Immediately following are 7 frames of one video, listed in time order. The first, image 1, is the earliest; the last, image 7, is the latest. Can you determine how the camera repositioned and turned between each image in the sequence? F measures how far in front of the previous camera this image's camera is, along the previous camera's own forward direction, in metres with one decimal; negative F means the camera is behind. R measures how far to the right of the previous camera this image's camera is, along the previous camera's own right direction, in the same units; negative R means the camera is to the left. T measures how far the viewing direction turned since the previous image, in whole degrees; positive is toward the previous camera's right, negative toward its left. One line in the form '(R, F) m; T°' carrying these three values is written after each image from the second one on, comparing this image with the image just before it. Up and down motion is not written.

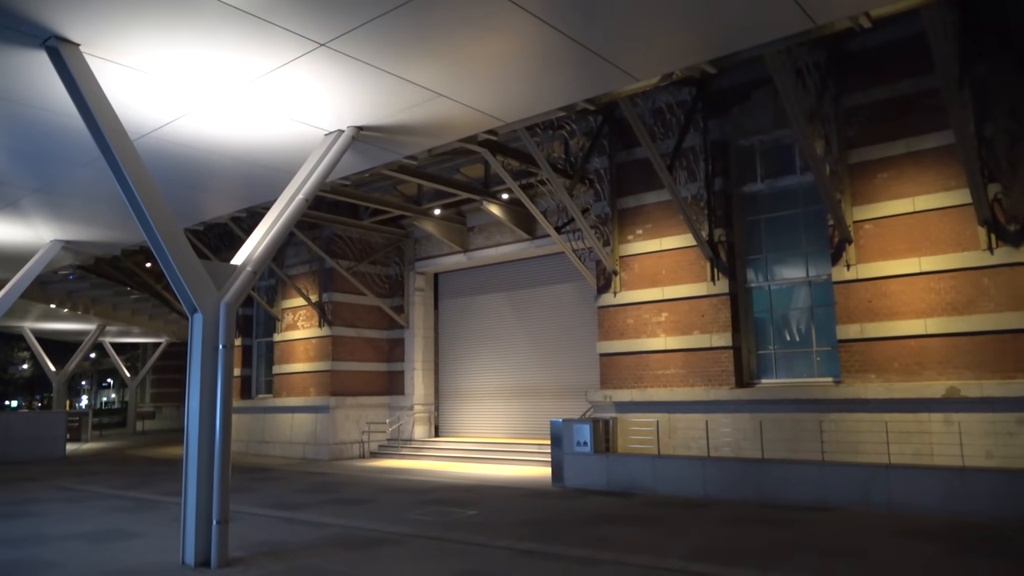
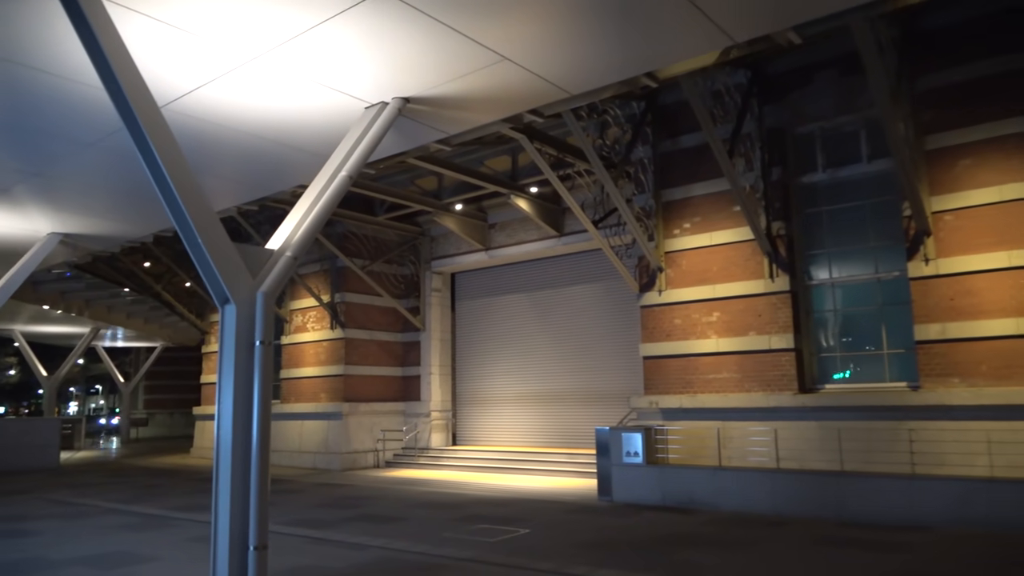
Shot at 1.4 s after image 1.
(-0.8, +1.0) m; +1°
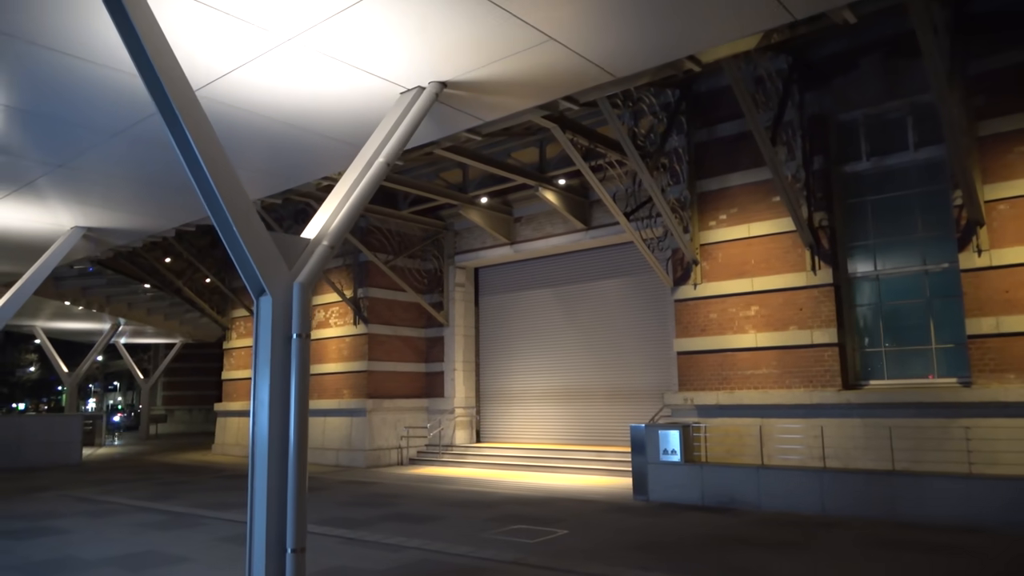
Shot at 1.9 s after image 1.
(-0.3, +0.3) m; -1°
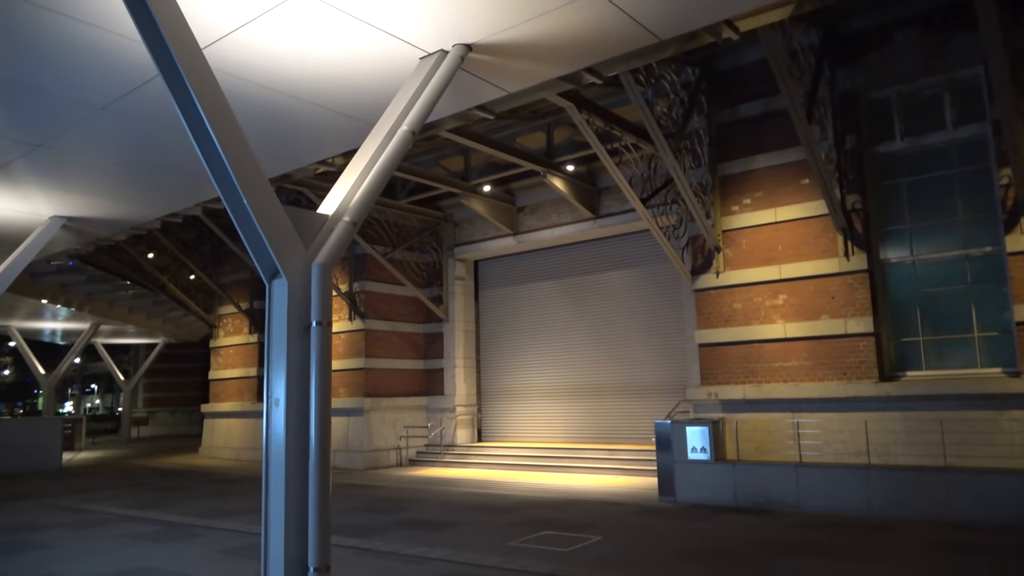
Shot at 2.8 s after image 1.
(-0.5, +0.7) m; +1°
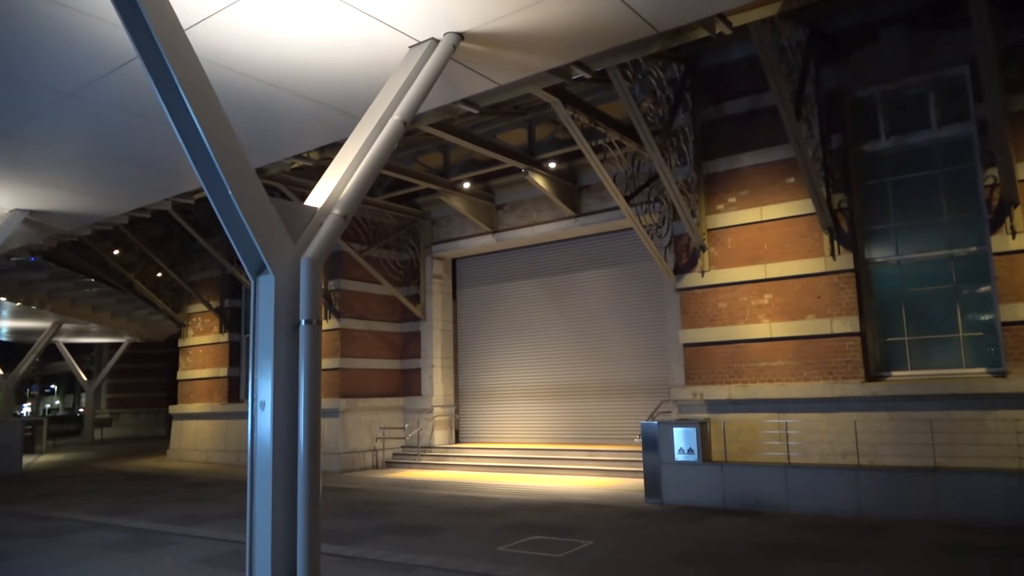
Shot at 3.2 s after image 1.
(-0.2, +0.2) m; +2°
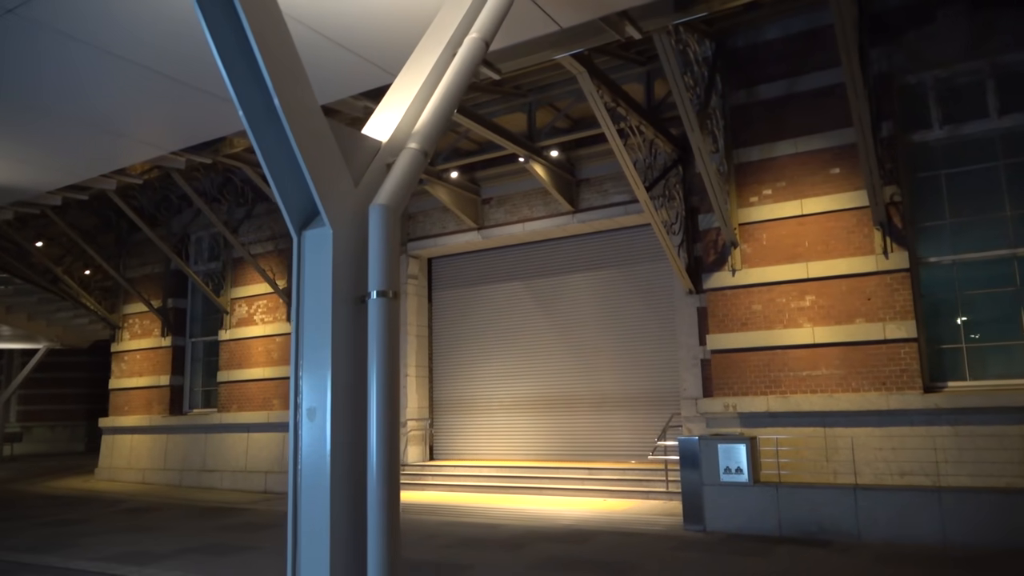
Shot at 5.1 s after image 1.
(-1.1, +1.5) m; +5°
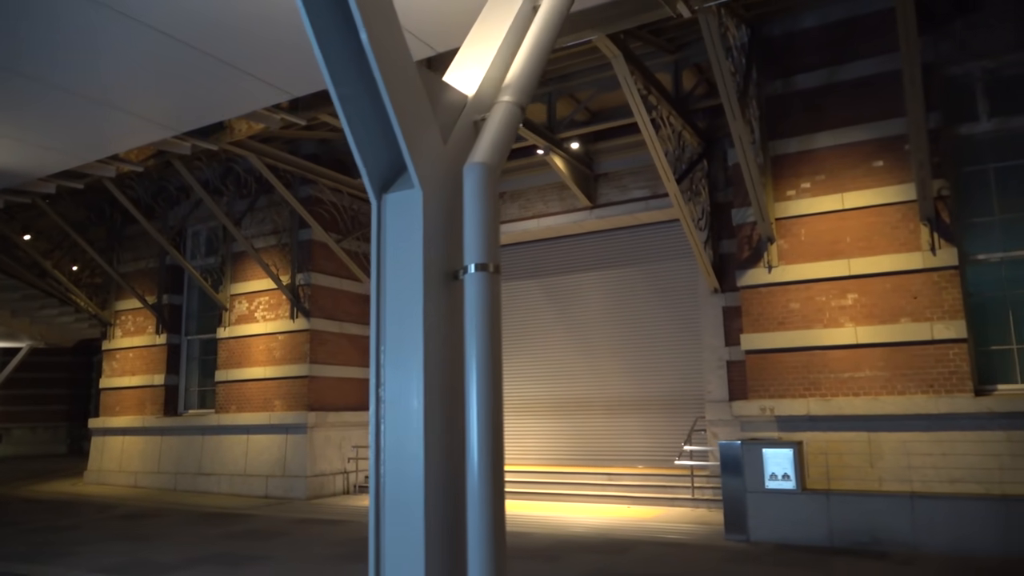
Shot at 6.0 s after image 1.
(-0.6, +0.6) m; +1°
